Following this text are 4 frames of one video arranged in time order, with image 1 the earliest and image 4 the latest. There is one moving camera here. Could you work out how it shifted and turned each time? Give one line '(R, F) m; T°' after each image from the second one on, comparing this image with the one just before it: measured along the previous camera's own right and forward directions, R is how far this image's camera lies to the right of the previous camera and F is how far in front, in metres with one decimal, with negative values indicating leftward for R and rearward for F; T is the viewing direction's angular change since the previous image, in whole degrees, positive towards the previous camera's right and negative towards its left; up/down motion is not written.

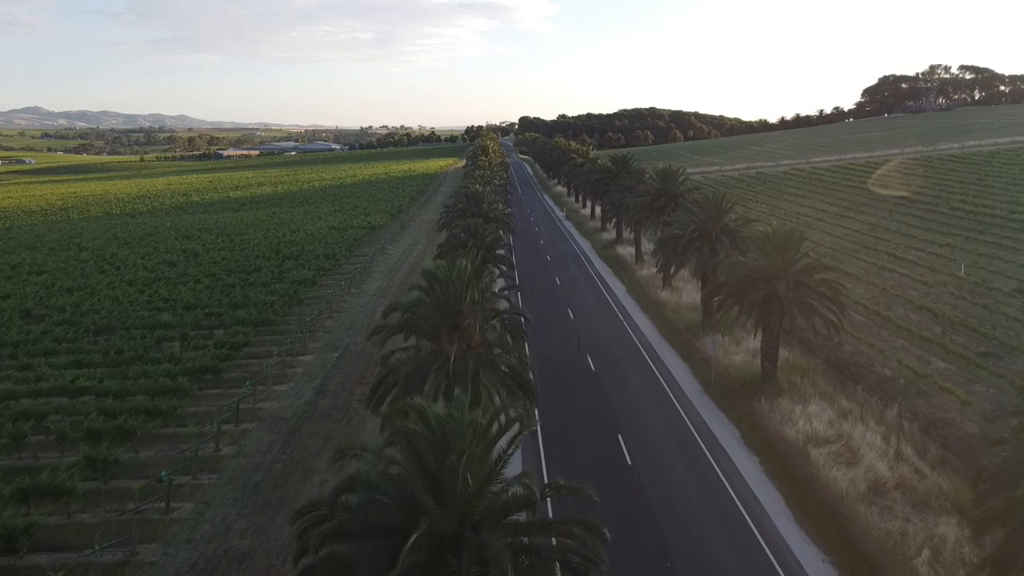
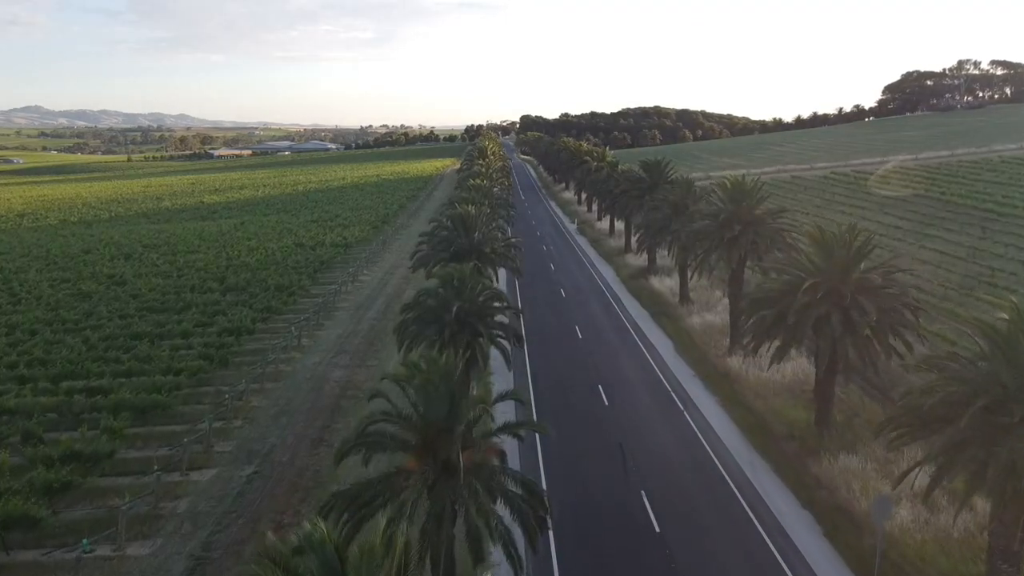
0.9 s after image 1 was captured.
(-0.2, +10.5) m; 0°
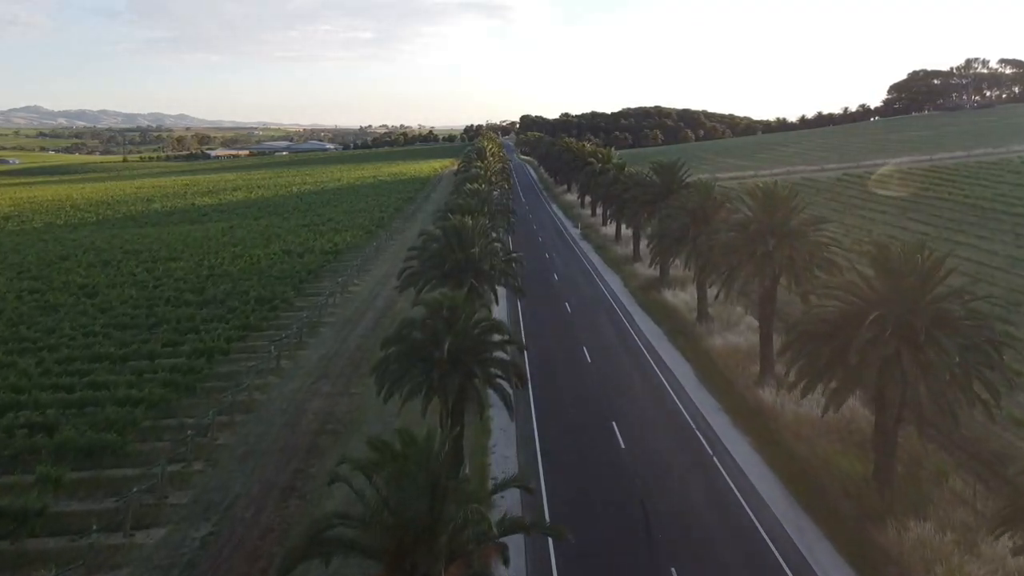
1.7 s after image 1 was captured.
(0.0, +3.0) m; 0°
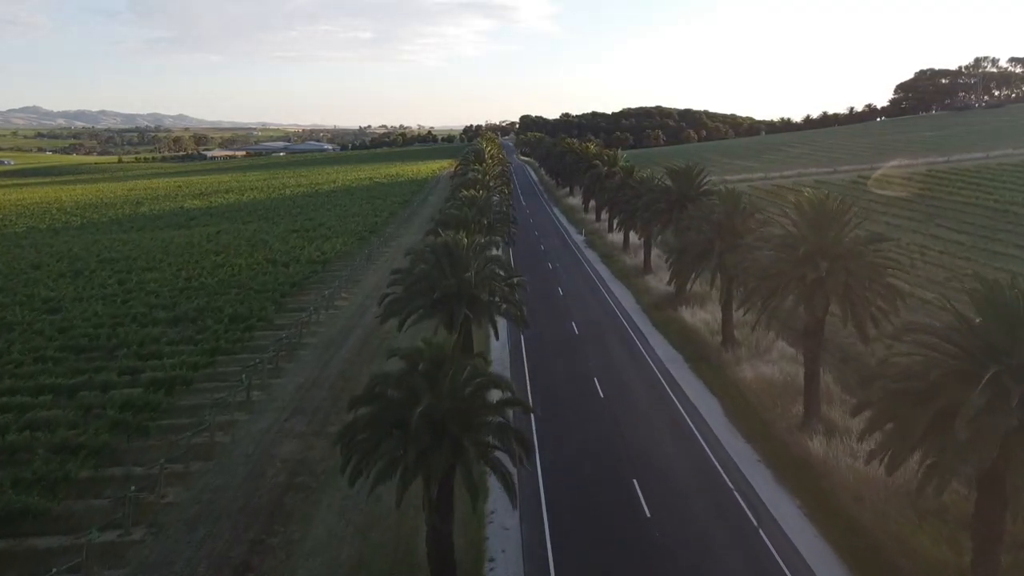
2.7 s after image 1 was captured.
(-0.1, +3.3) m; 0°
